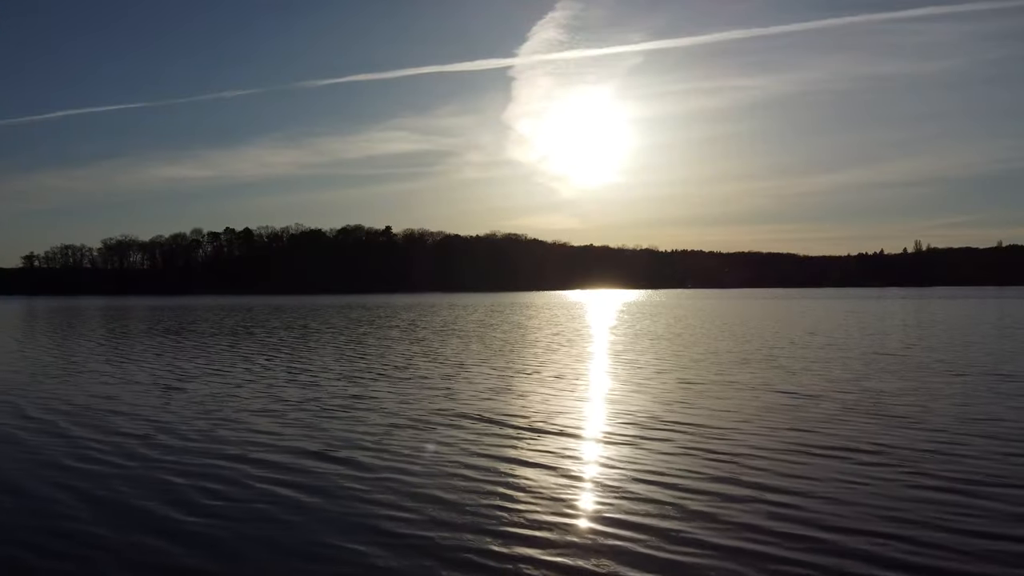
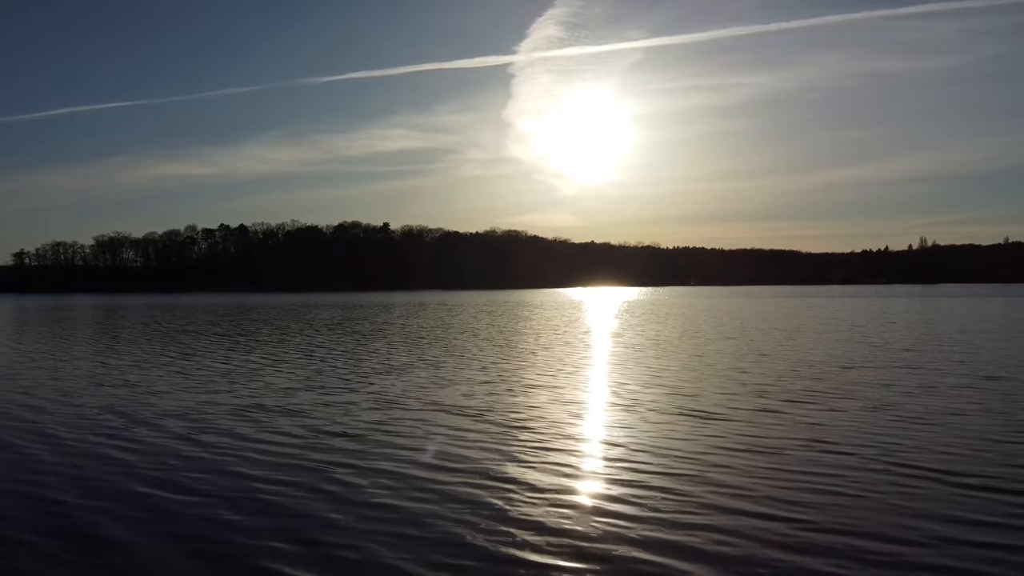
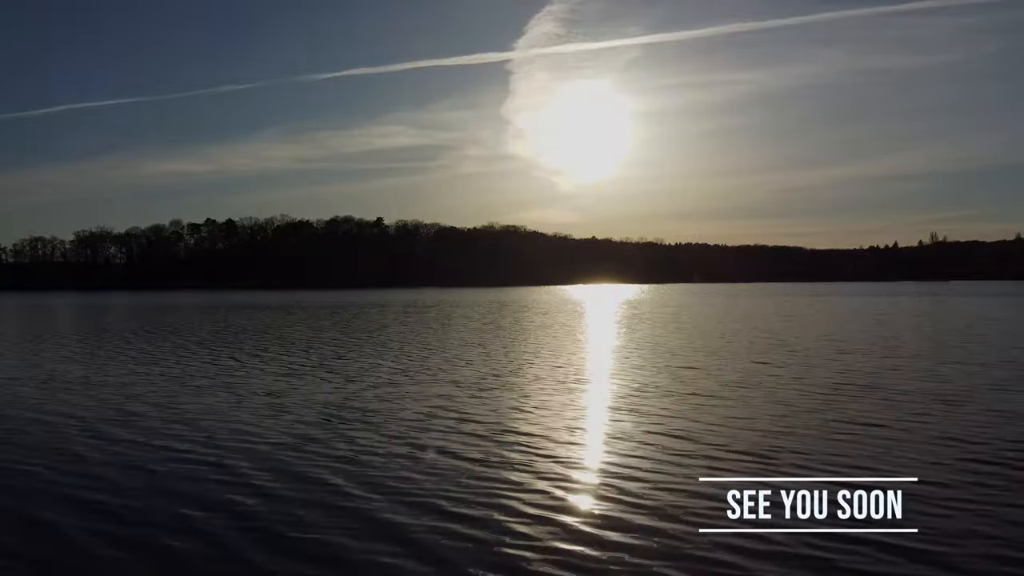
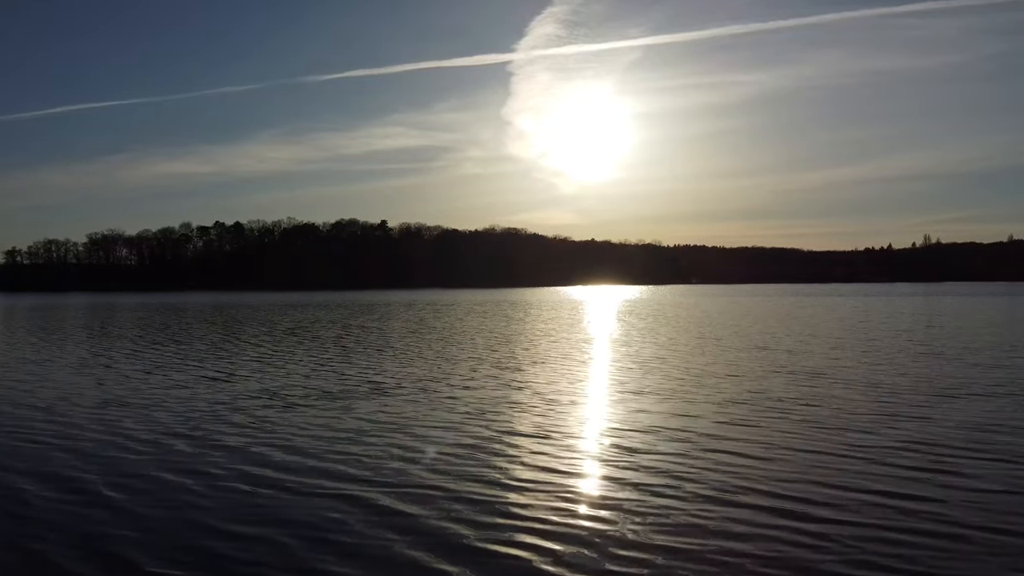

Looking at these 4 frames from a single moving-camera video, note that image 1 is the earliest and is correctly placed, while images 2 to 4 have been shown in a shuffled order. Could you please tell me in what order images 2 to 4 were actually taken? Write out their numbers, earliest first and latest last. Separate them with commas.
2, 4, 3
